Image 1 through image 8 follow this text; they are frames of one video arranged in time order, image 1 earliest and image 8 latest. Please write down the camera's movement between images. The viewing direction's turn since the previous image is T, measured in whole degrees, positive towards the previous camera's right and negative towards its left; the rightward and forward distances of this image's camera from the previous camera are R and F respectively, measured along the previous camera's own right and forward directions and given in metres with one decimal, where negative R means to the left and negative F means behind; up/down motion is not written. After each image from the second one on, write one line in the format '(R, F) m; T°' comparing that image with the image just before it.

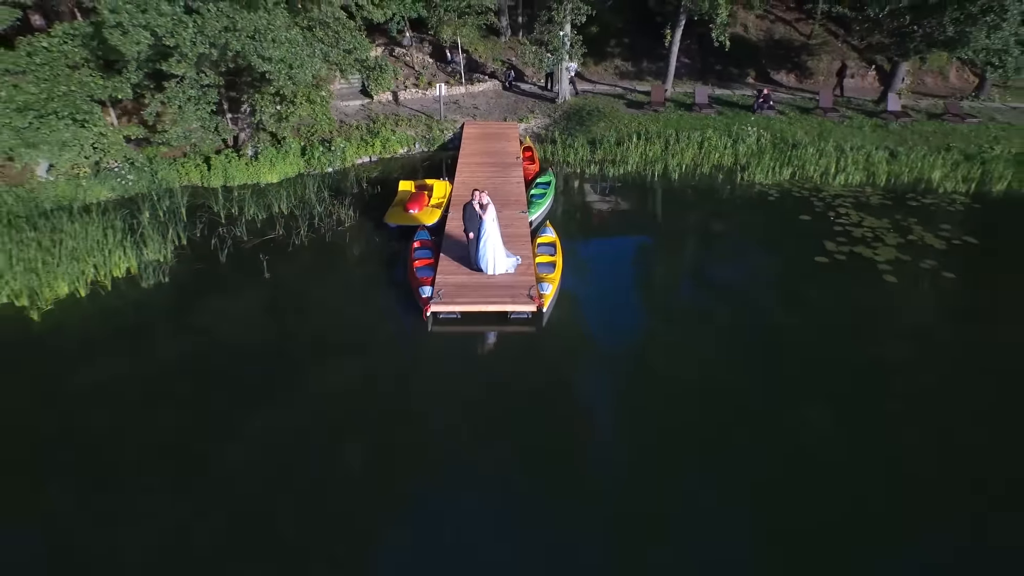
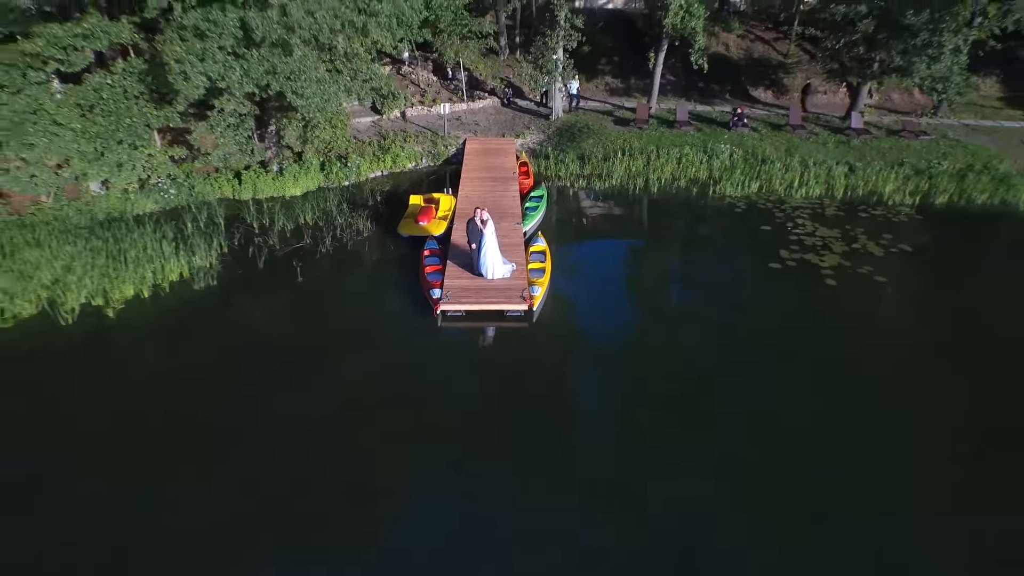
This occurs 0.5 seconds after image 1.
(+0.1, -1.7) m; 0°
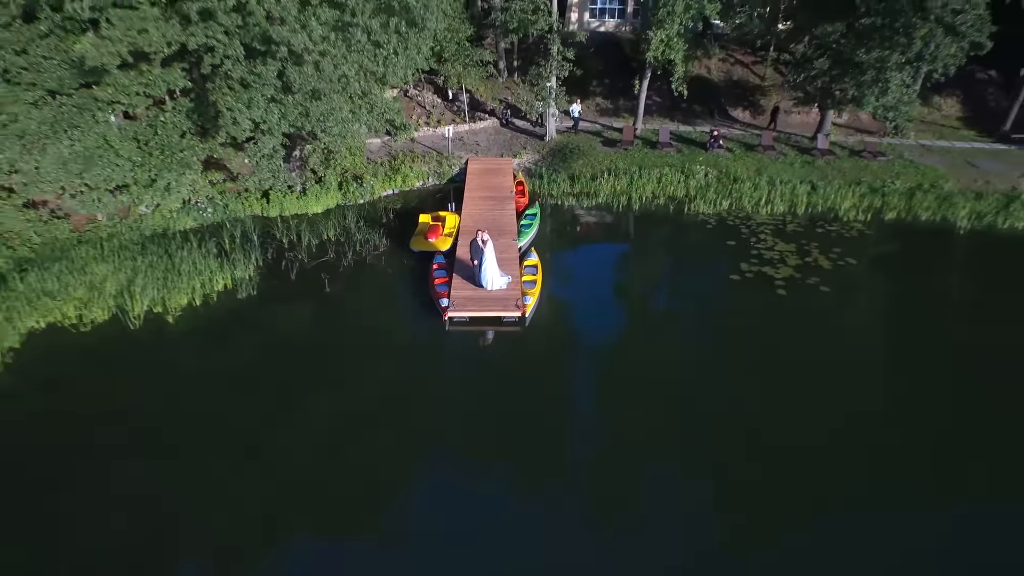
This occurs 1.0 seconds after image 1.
(+0.1, -1.9) m; 0°
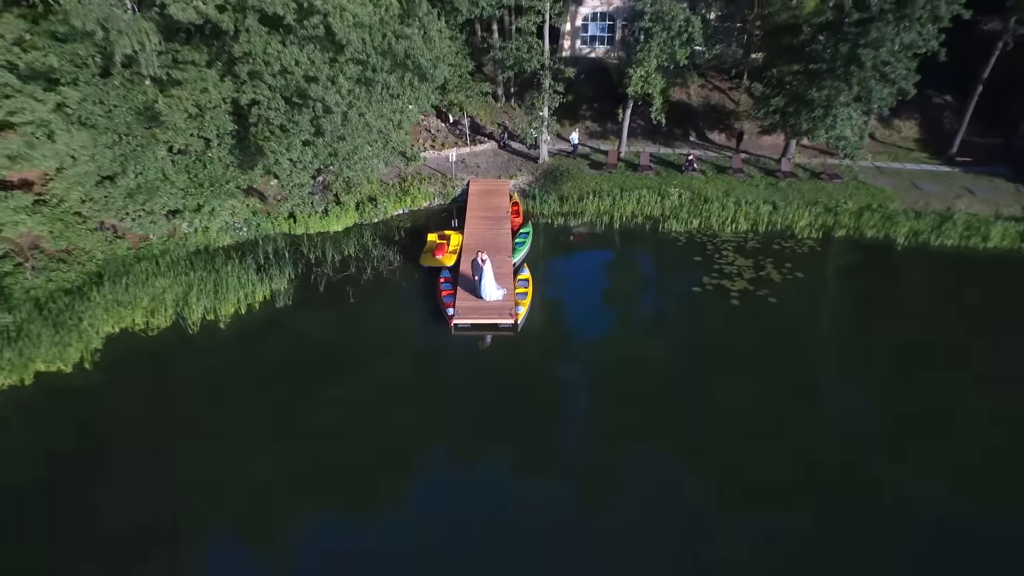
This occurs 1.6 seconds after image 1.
(+0.1, -2.4) m; 0°
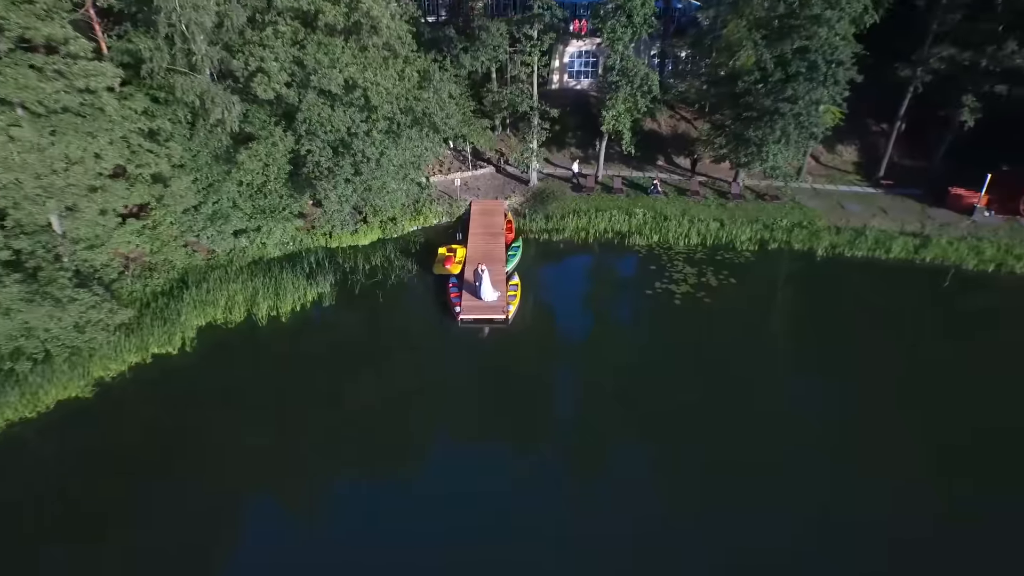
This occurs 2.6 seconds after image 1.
(+0.3, -4.5) m; 0°
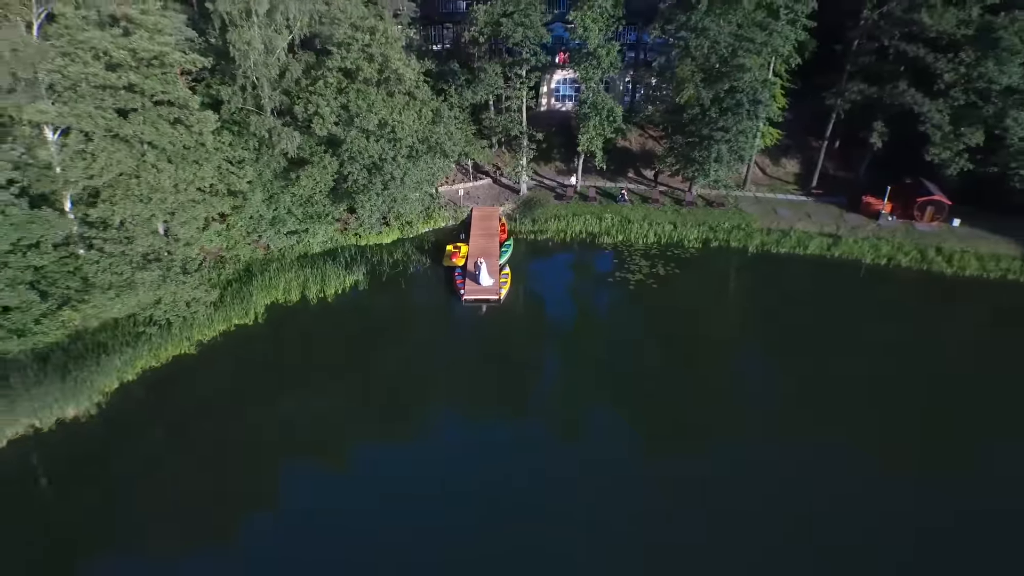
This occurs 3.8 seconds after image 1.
(+0.4, -5.8) m; 0°
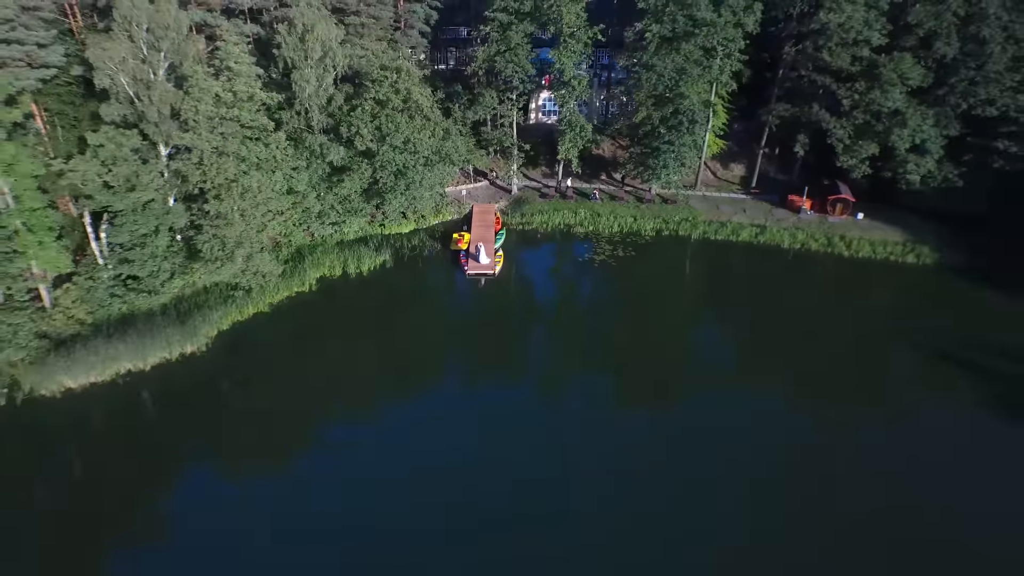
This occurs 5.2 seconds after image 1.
(+0.3, -7.5) m; 0°
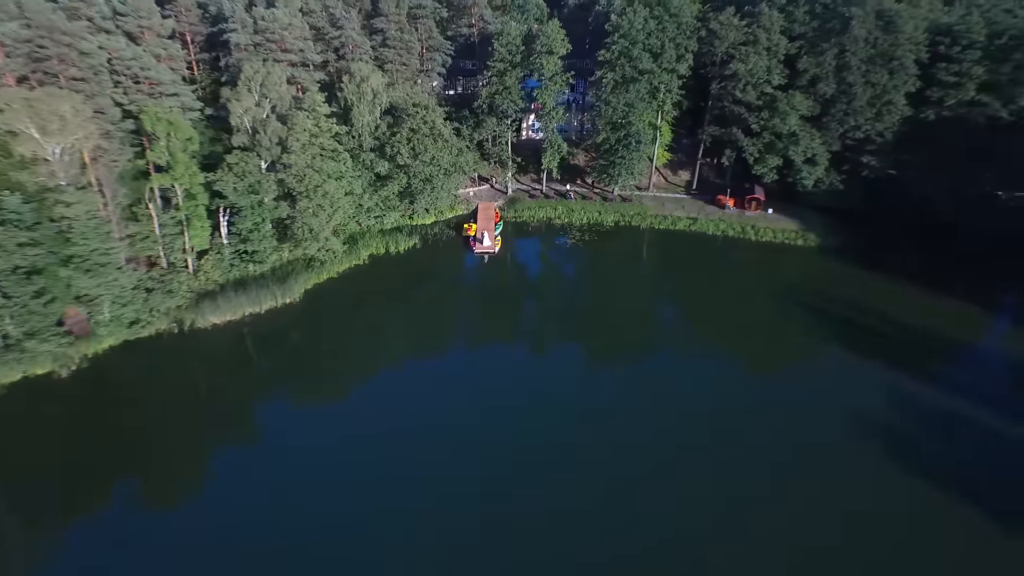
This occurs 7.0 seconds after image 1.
(+0.2, -12.1) m; 0°
